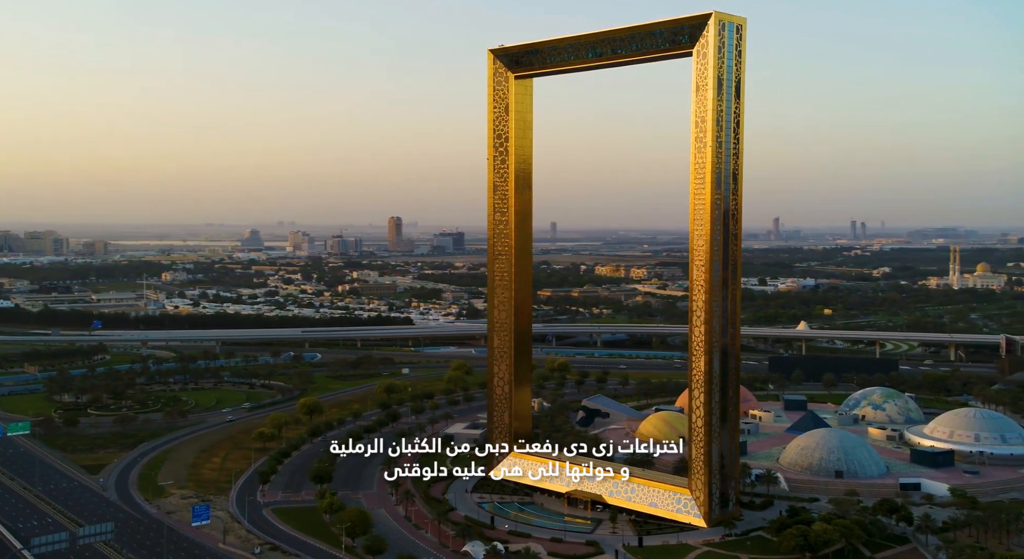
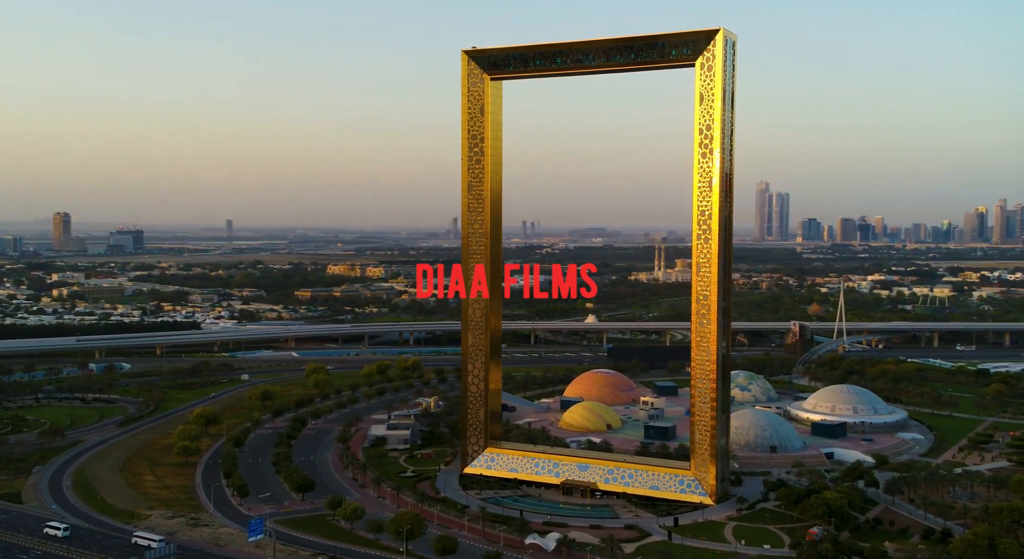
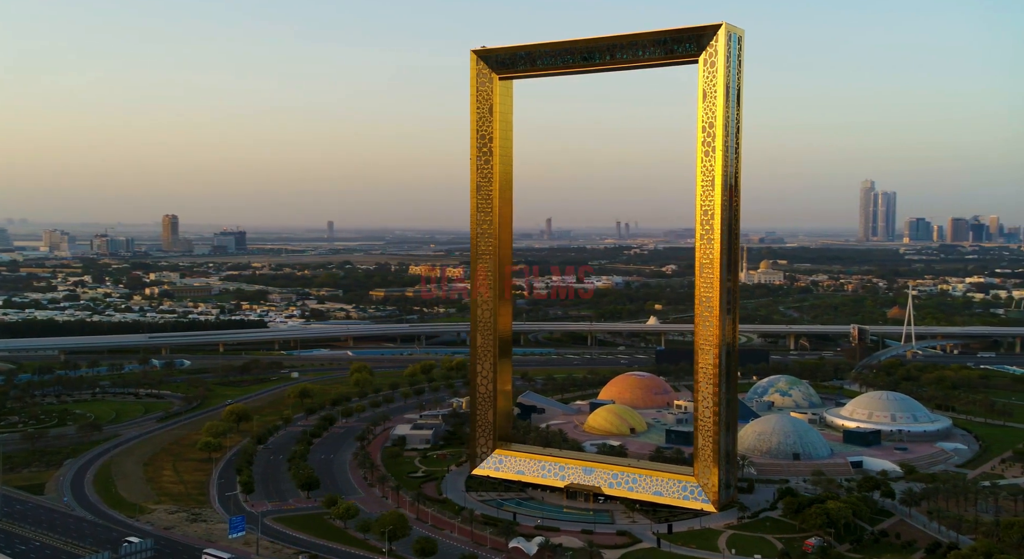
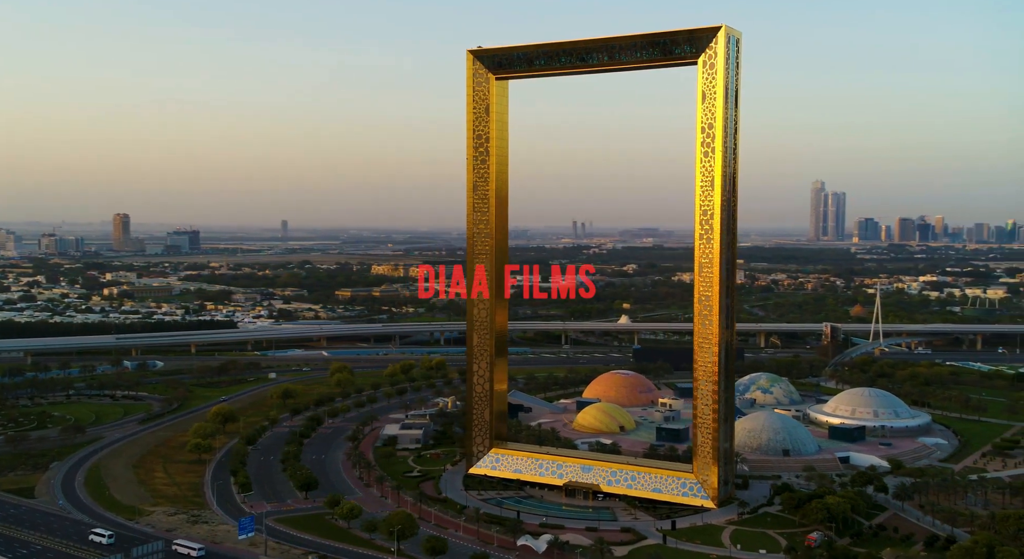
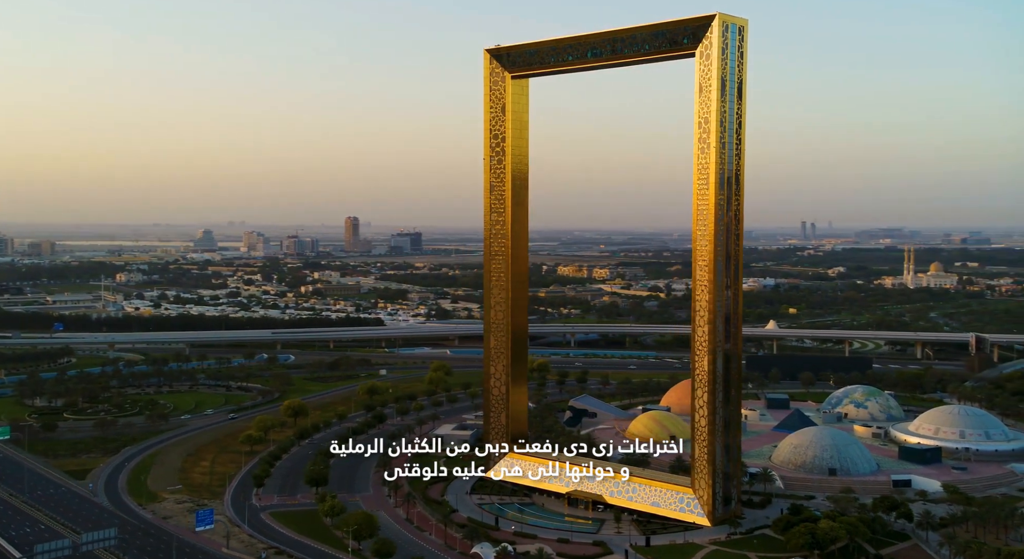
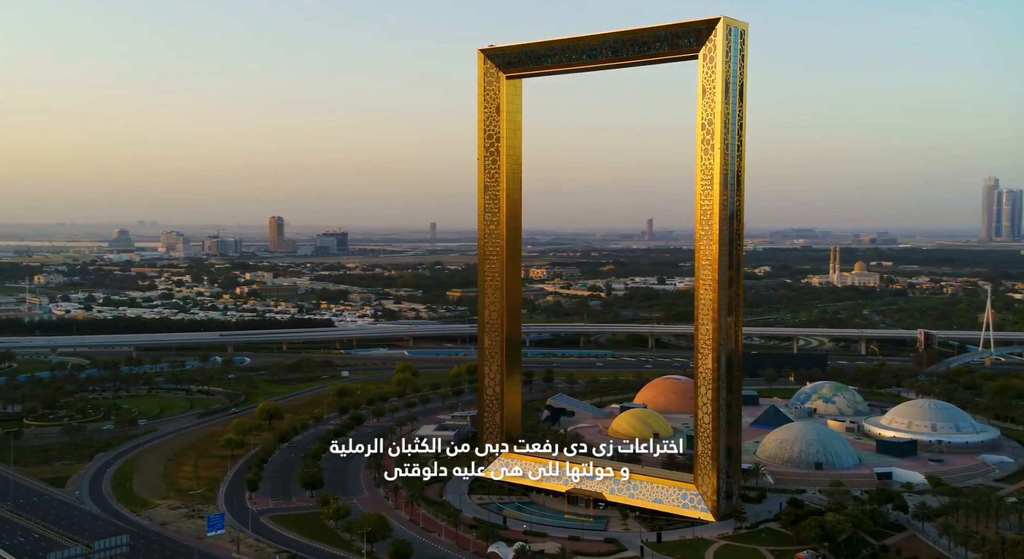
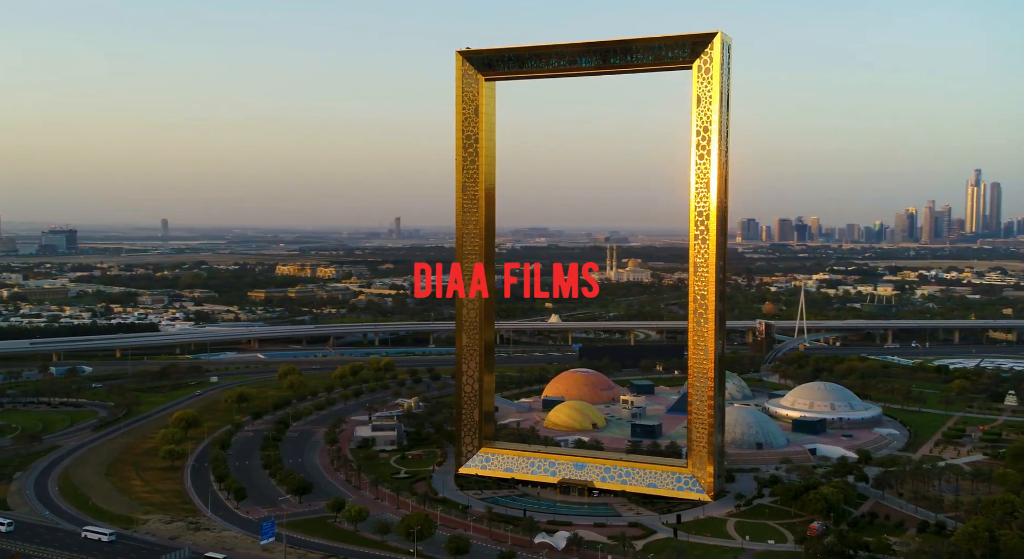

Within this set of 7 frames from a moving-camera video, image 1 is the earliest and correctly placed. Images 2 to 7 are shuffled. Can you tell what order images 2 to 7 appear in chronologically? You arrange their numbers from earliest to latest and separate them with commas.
5, 6, 3, 4, 2, 7
